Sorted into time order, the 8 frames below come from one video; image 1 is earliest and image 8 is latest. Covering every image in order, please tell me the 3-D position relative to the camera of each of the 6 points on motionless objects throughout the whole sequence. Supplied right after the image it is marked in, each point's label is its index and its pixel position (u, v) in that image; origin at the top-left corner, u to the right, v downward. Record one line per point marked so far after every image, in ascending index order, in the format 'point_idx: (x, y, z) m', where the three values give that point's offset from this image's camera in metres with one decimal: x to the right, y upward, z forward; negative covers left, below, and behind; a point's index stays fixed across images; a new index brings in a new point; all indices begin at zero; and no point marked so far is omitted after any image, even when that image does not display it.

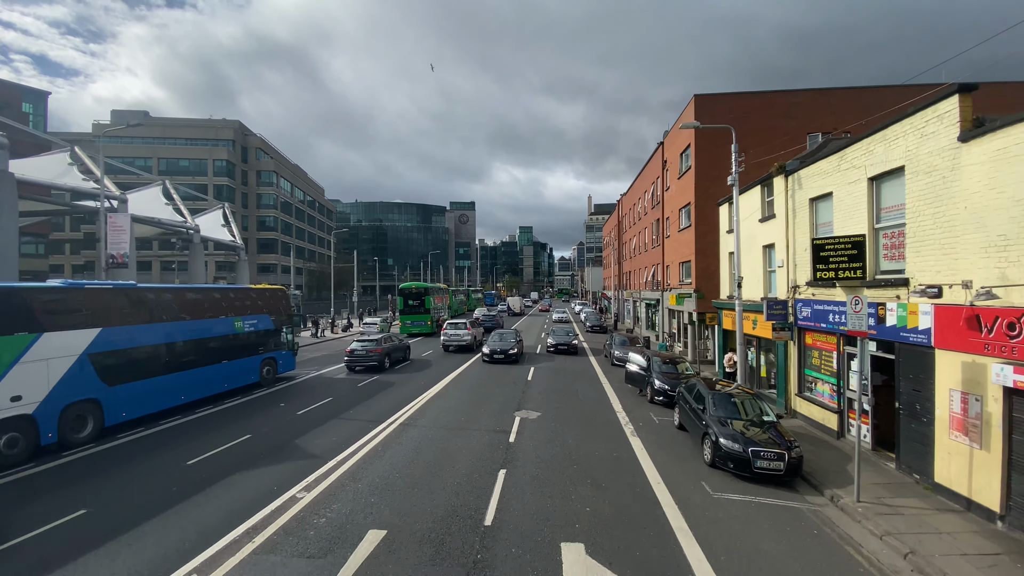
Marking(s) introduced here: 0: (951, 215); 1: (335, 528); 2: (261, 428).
0: (+6.5, +1.1, +7.5) m
1: (-2.3, -3.1, +6.5) m
2: (-5.6, -3.1, +11.3) m
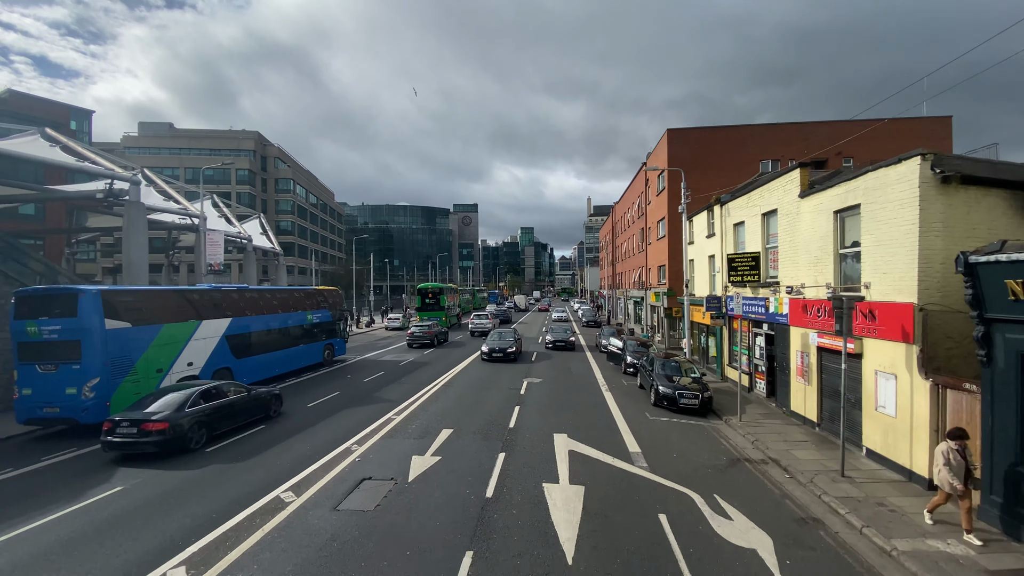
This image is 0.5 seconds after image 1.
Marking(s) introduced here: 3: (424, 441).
0: (+6.8, +1.1, +12.0) m
1: (-2.0, -3.1, +11.1) m
2: (-5.3, -3.2, +15.9) m
3: (-1.8, -3.1, +10.2) m
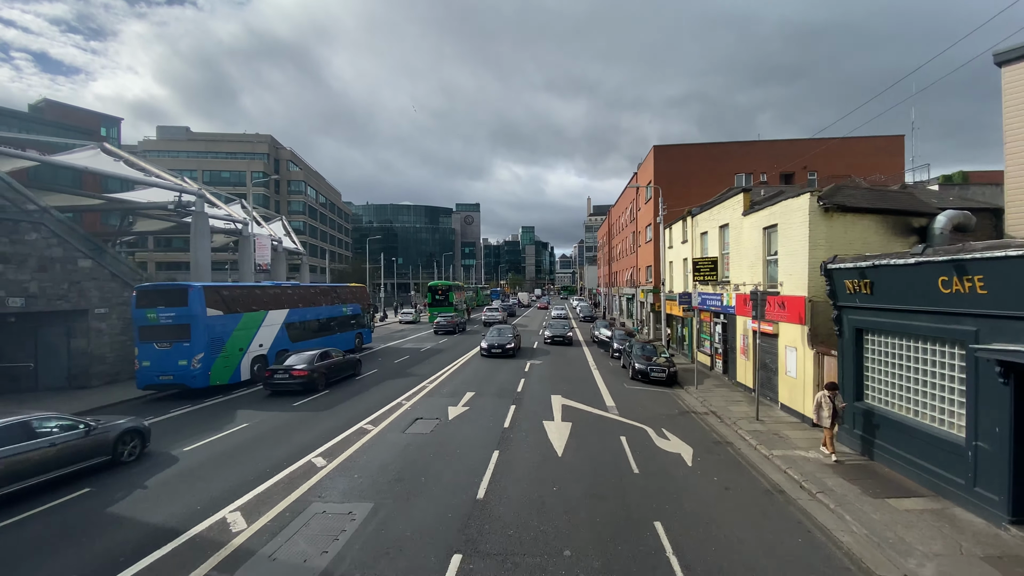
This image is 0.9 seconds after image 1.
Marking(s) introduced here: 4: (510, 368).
0: (+7.0, +1.2, +15.5) m
1: (-1.8, -3.0, +14.5) m
2: (-5.1, -3.0, +19.4) m
3: (-1.6, -3.0, +13.7) m
4: (-0.1, -3.0, +19.2) m
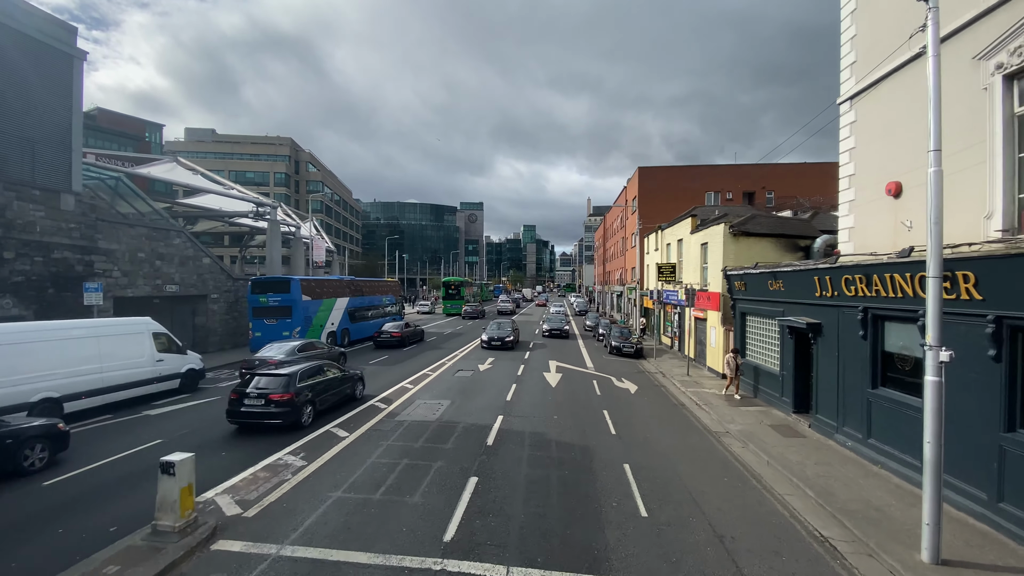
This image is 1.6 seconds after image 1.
0: (+7.5, +1.2, +21.4) m
1: (-1.4, -2.8, +20.4) m
2: (-4.7, -2.8, +25.3) m
3: (-1.2, -2.8, +19.6) m
4: (+0.3, -2.8, +25.1) m
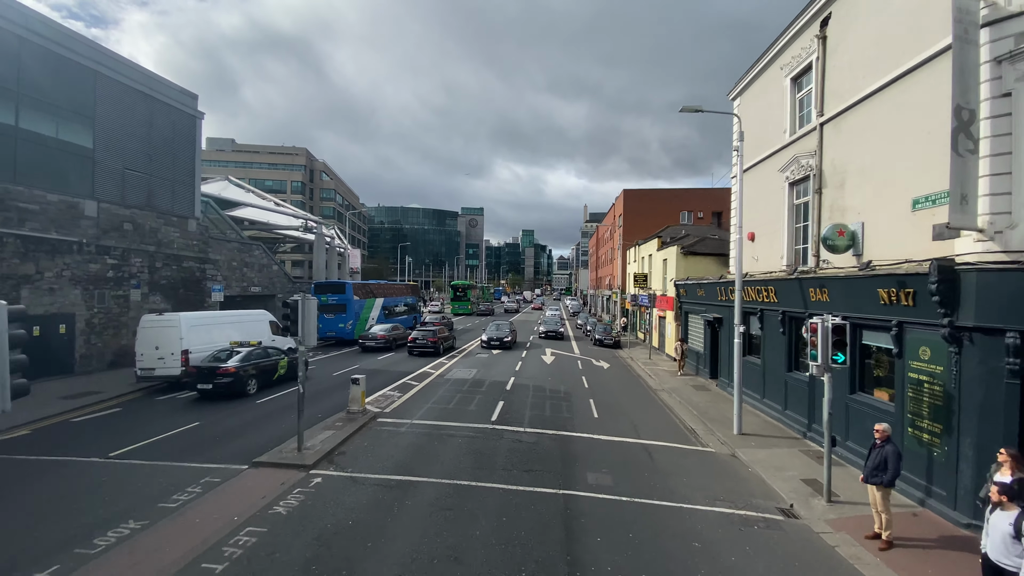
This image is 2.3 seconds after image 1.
0: (+7.8, +0.9, +27.5) m
1: (-1.1, -3.0, +26.5) m
2: (-4.4, -3.0, +31.3) m
3: (-0.9, -3.0, +25.6) m
4: (+0.5, -3.0, +31.1) m
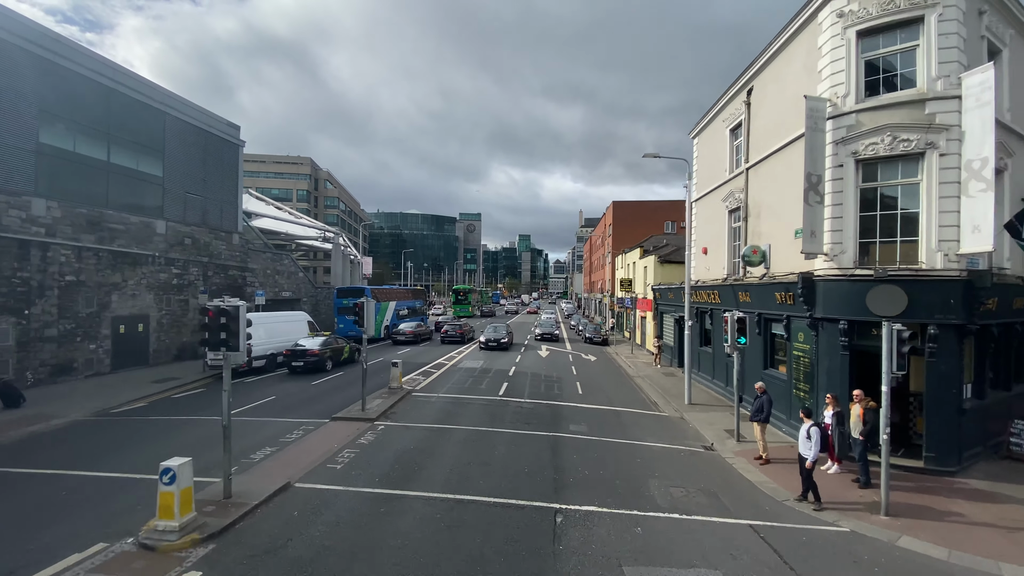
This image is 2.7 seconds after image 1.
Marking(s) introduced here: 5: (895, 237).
0: (+7.8, +0.7, +31.3) m
1: (-1.1, -3.3, +30.2) m
2: (-4.5, -3.2, +35.0) m
3: (-0.9, -3.3, +29.3) m
4: (+0.5, -3.3, +34.9) m
5: (+7.9, +1.1, +10.4) m
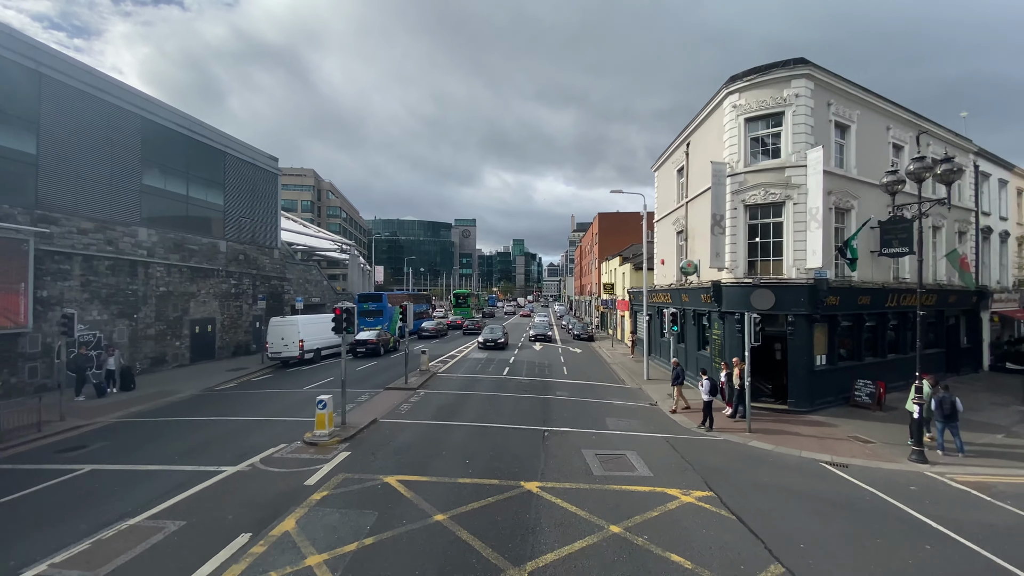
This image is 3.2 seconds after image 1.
0: (+7.6, +0.5, +36.5) m
1: (-1.2, -3.6, +35.2) m
2: (-4.7, -3.6, +40.0) m
3: (-1.0, -3.6, +34.4) m
4: (+0.3, -3.7, +39.9) m
5: (+8.0, +1.0, +15.6) m
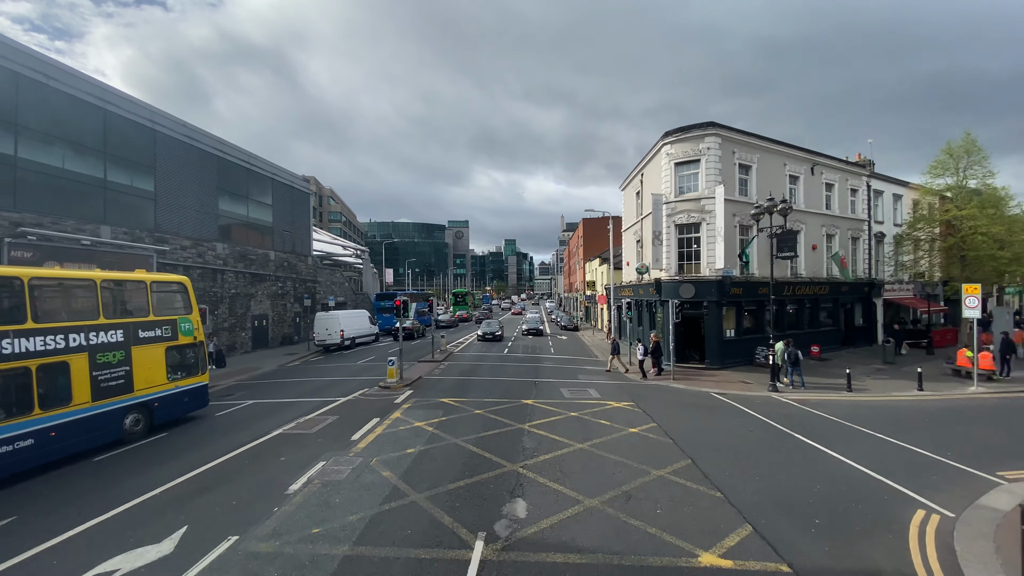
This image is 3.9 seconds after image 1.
0: (+7.2, +0.7, +43.1) m
1: (-1.5, -3.5, +41.7) m
2: (-5.0, -3.6, +46.4) m
3: (-1.3, -3.5, +40.8) m
4: (-0.1, -3.5, +46.4) m
5: (+7.9, +1.2, +22.2) m
